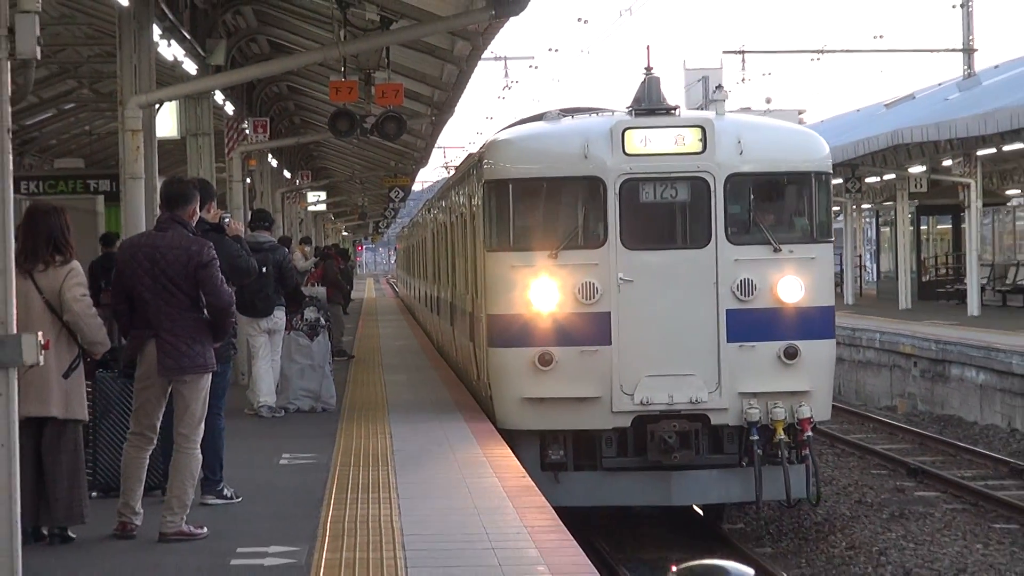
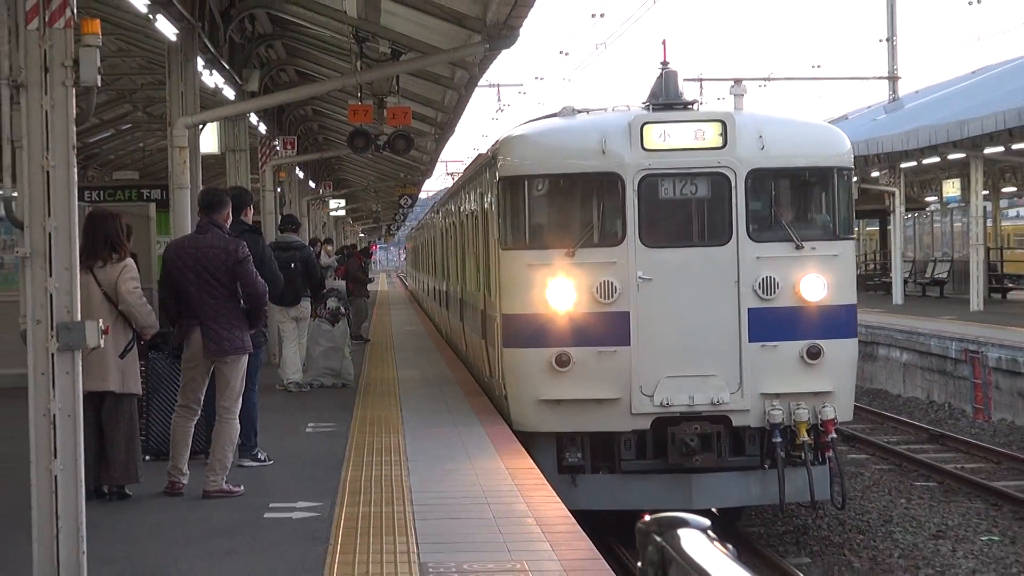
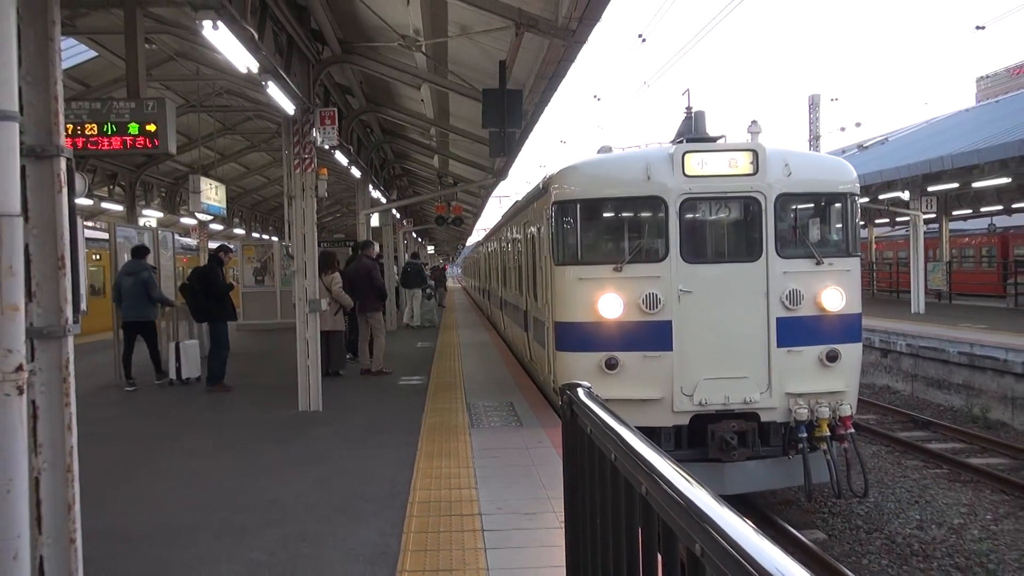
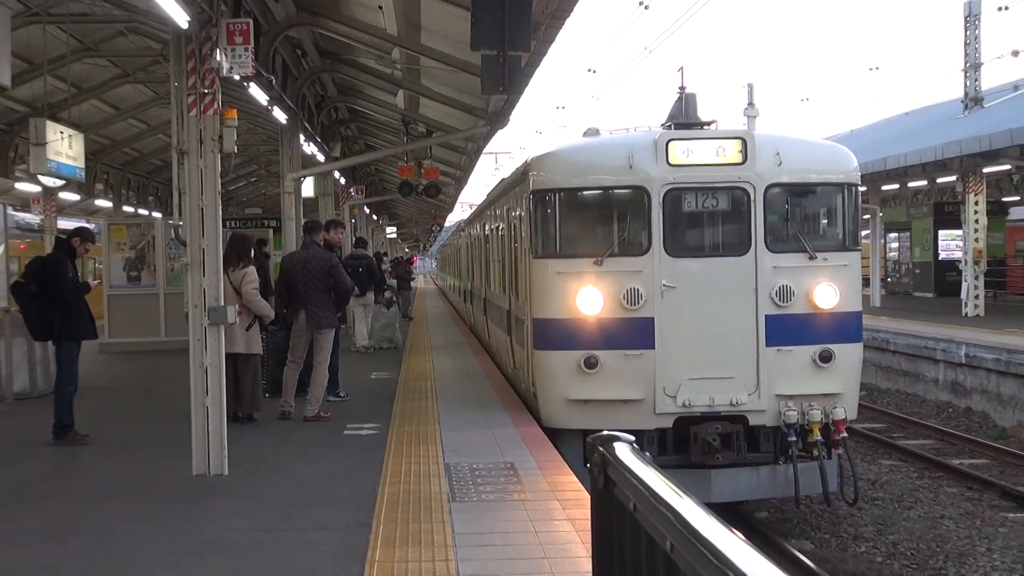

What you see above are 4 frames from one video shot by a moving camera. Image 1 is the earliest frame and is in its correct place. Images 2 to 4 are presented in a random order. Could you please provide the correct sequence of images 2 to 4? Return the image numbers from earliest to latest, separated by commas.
2, 4, 3
